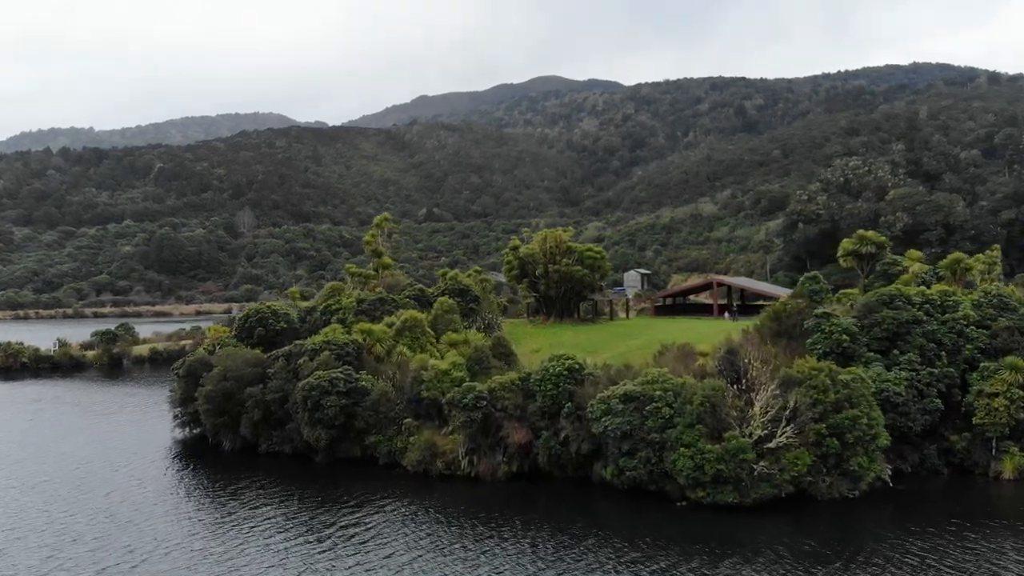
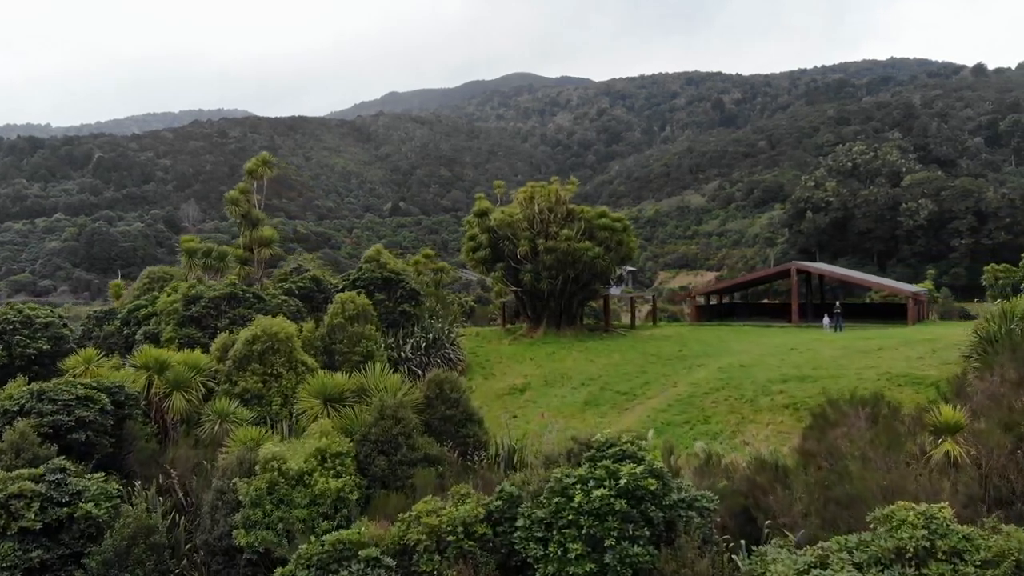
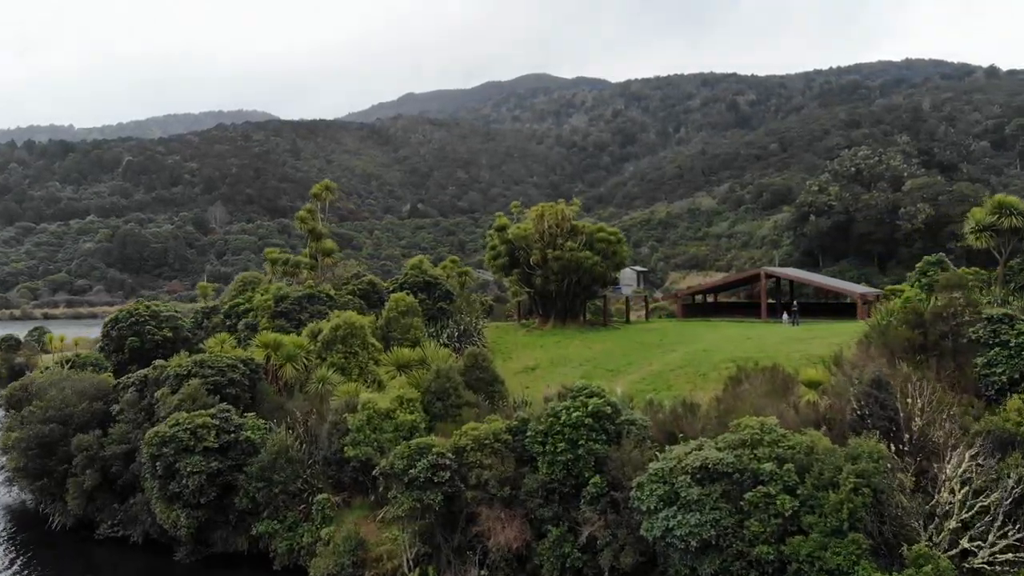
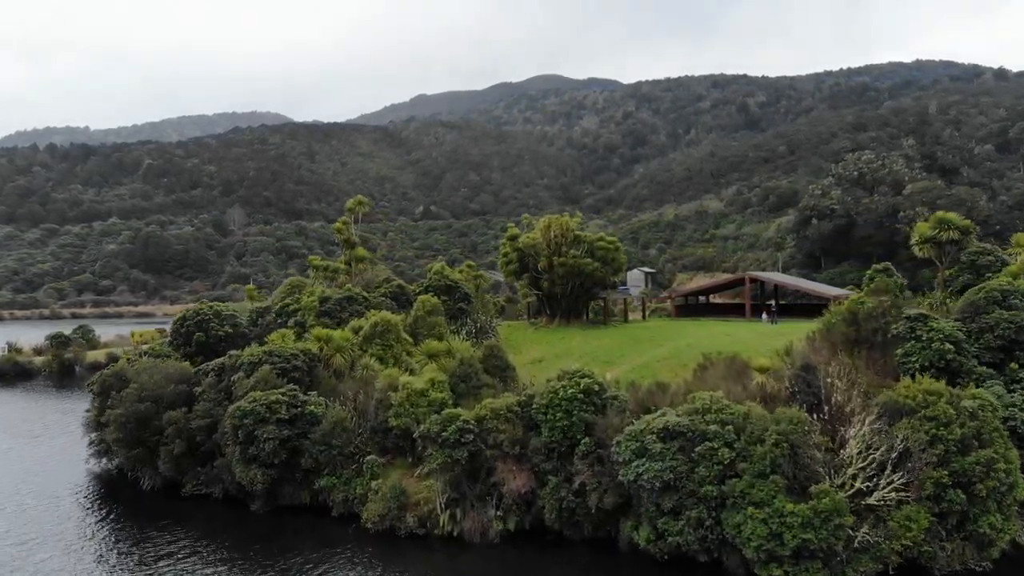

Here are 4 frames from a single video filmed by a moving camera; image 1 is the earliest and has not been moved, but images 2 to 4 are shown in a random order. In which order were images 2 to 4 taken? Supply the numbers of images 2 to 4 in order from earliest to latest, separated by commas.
4, 3, 2
